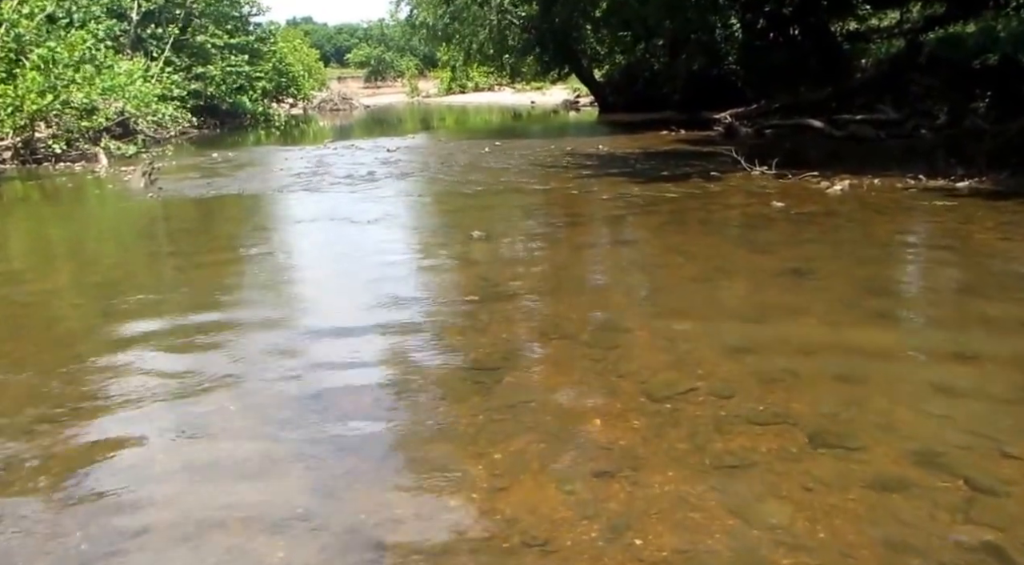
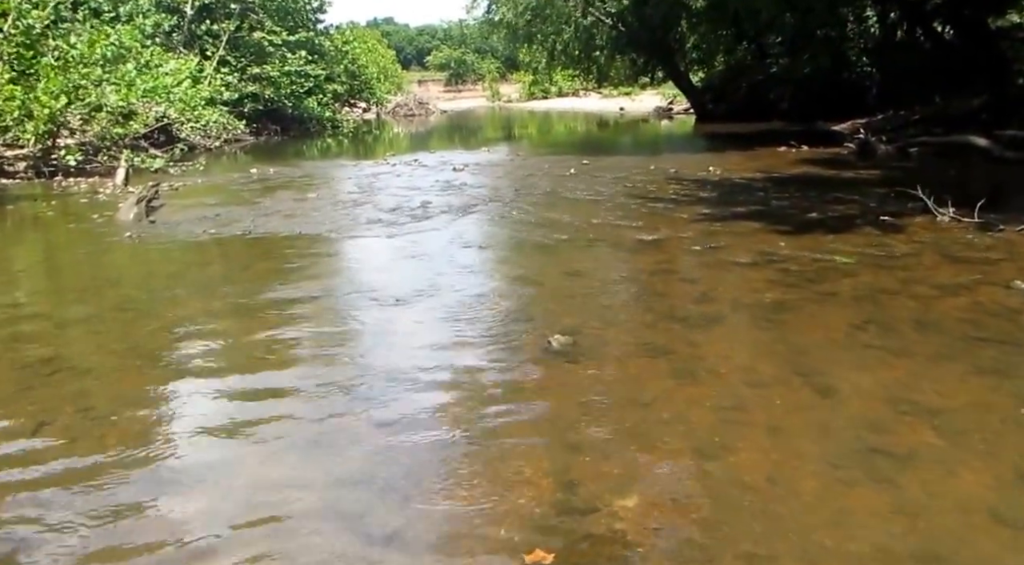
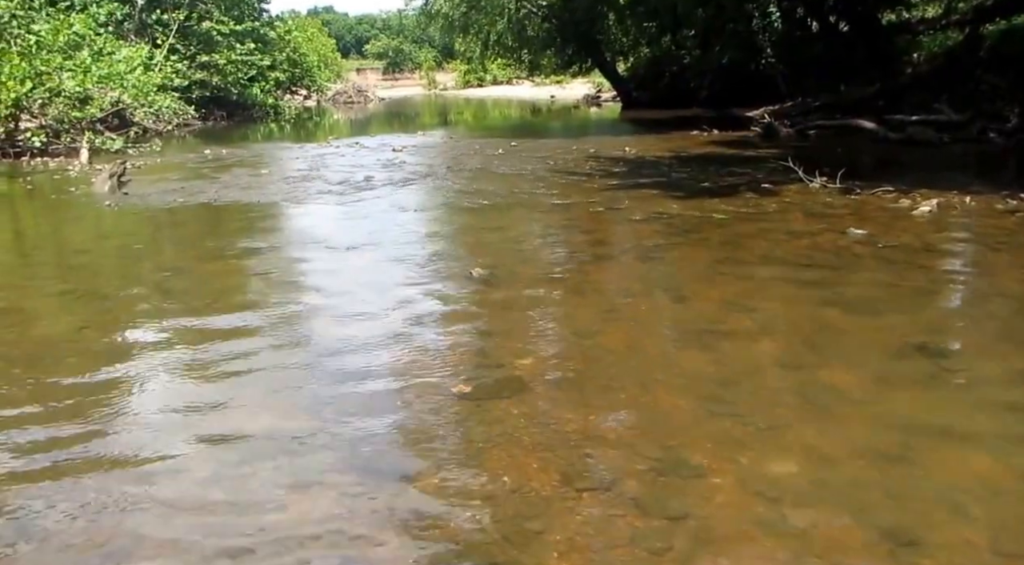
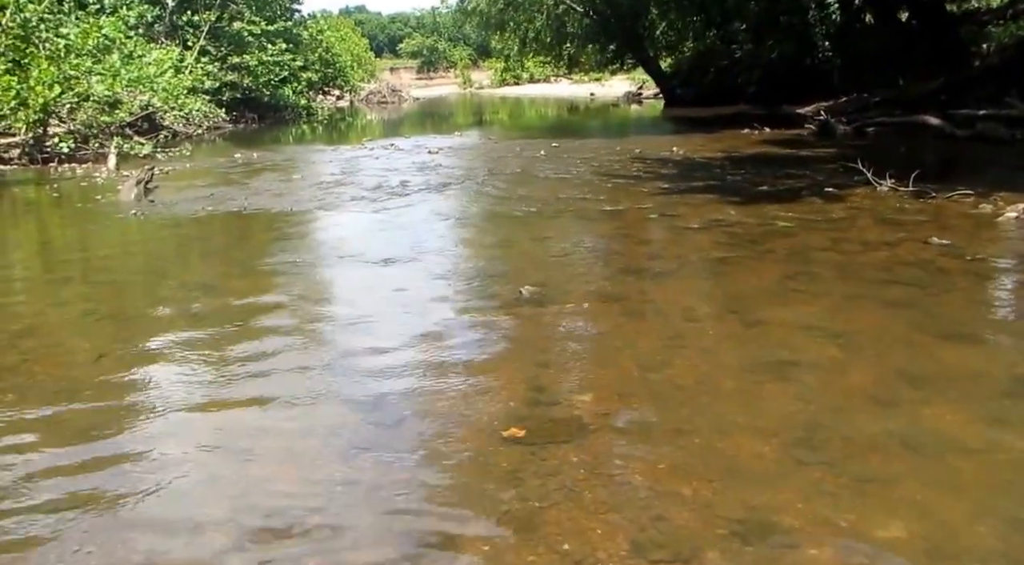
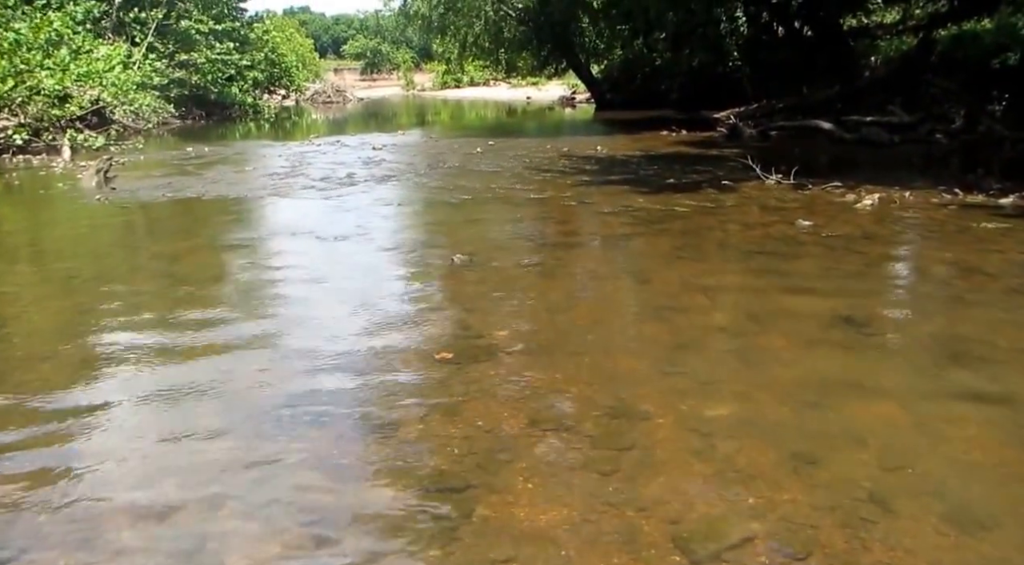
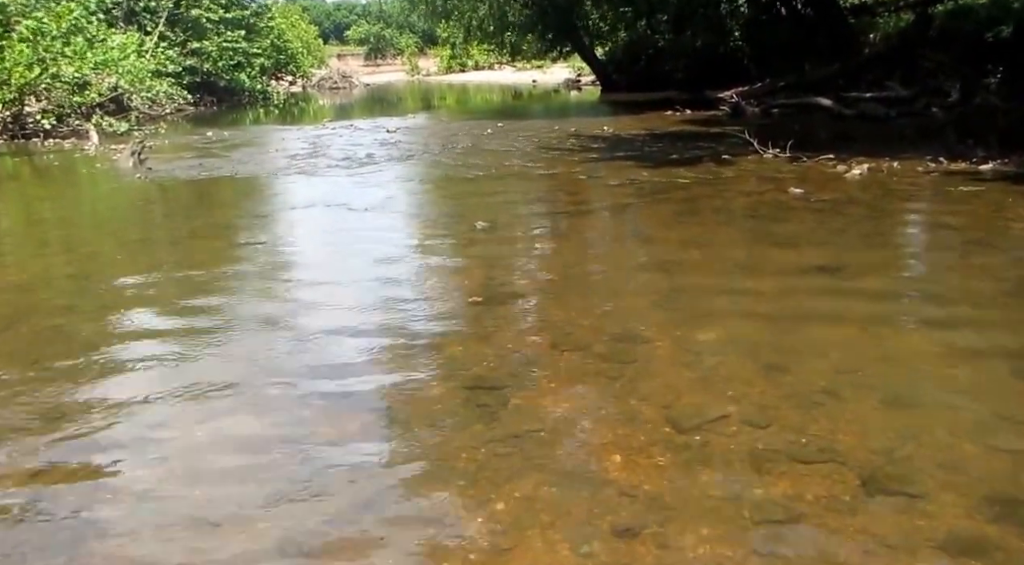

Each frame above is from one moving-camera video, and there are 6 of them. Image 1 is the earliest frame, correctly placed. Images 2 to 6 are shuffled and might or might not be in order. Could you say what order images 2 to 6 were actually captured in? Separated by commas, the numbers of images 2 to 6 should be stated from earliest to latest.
6, 5, 3, 4, 2
